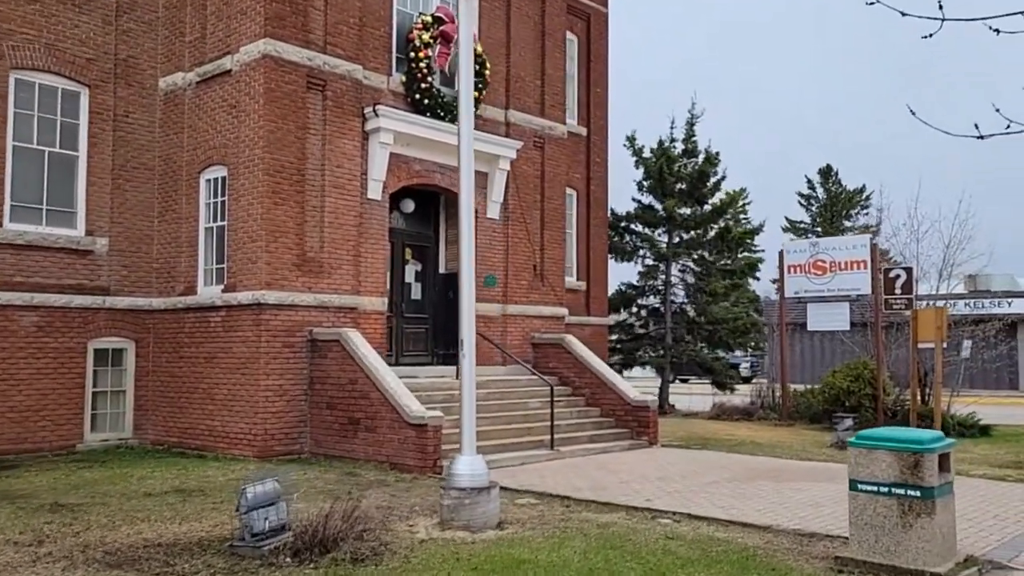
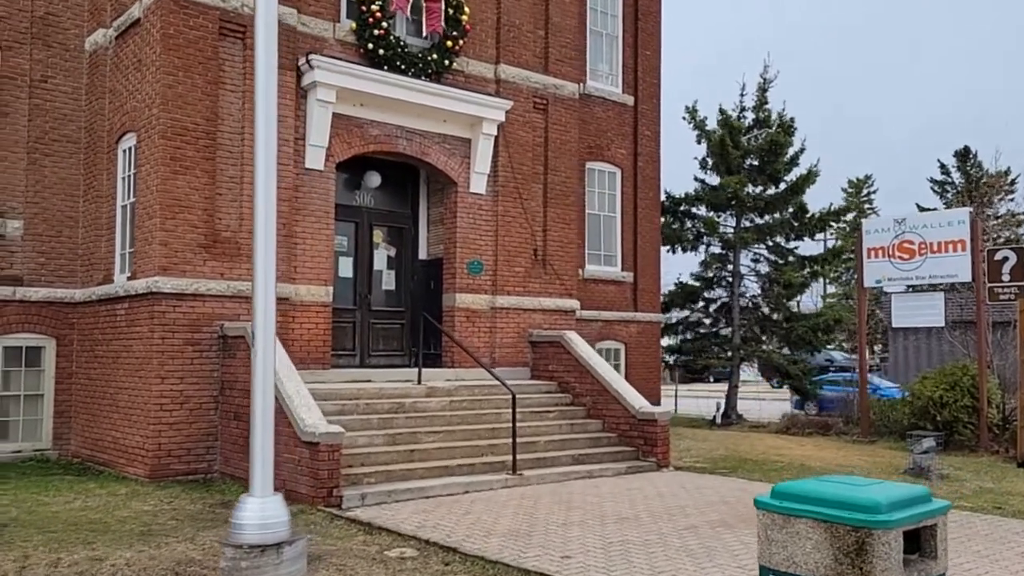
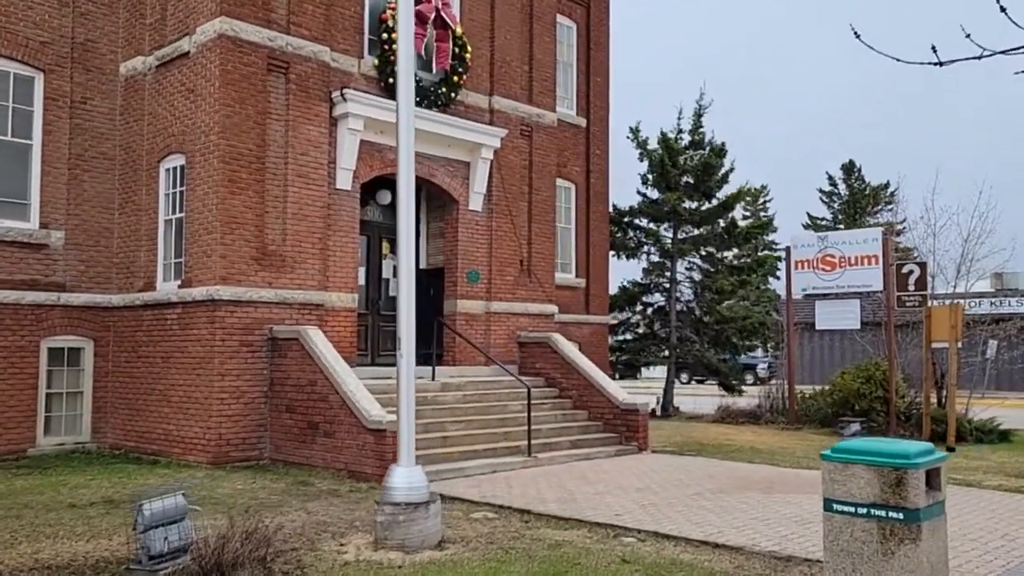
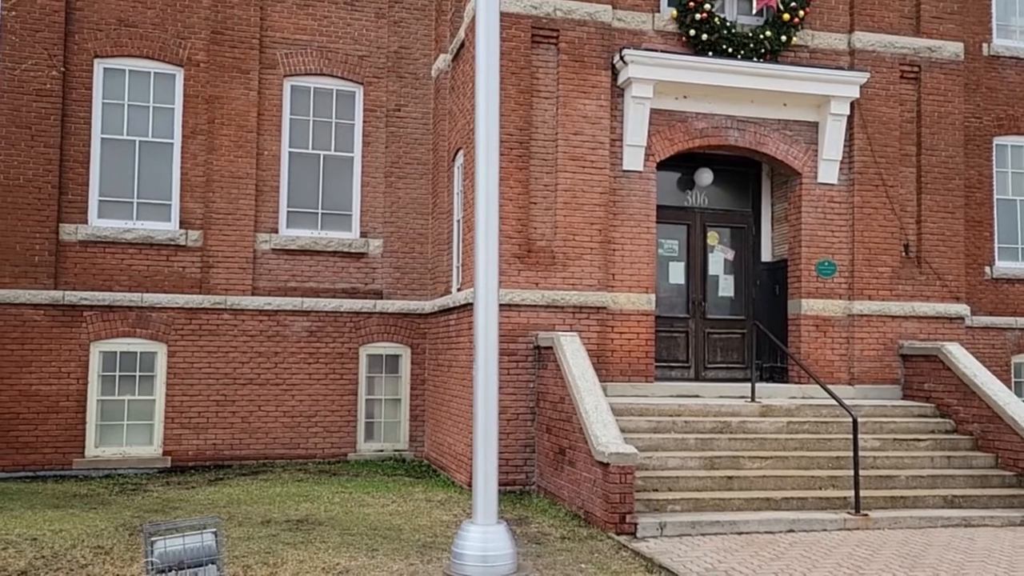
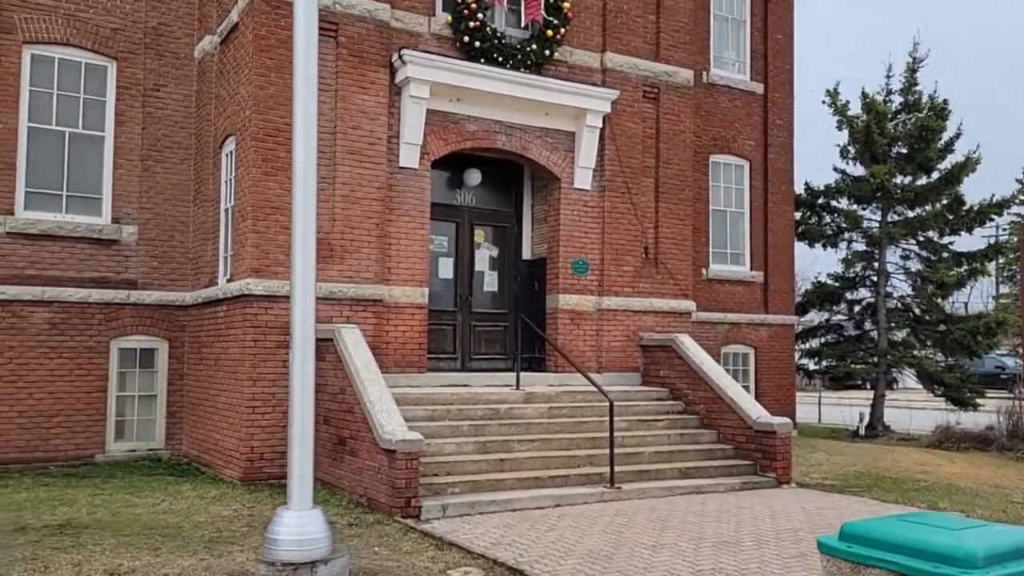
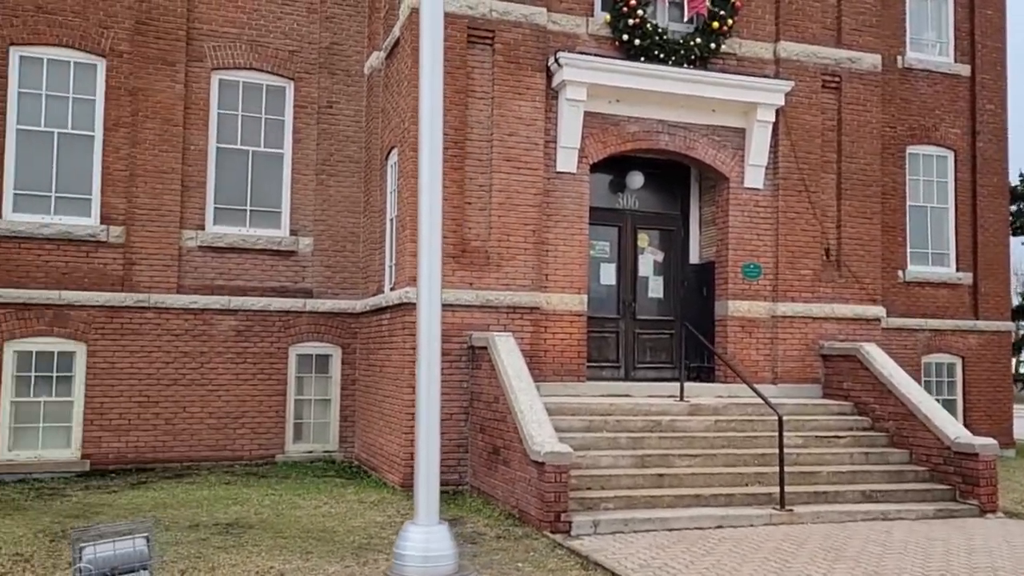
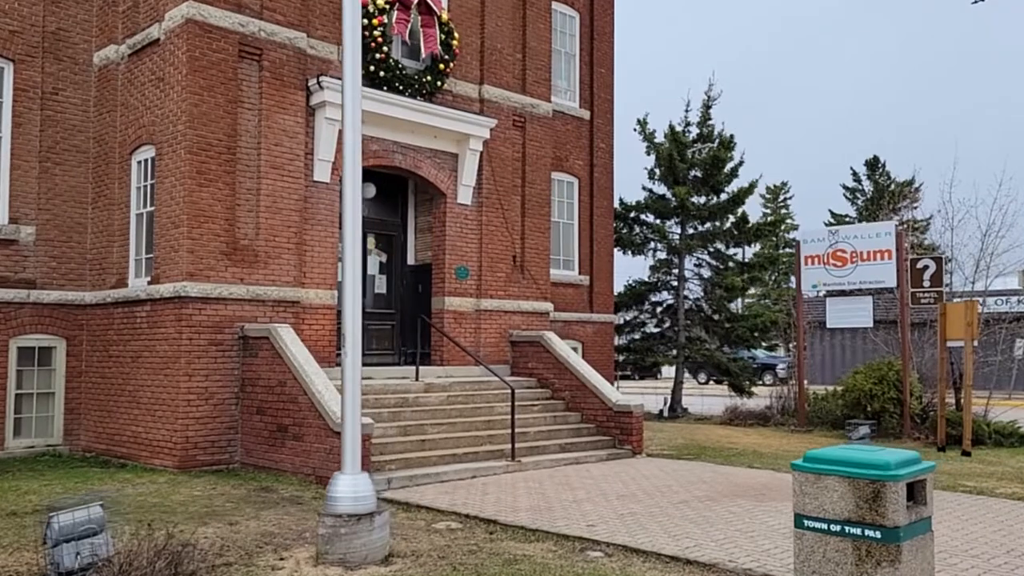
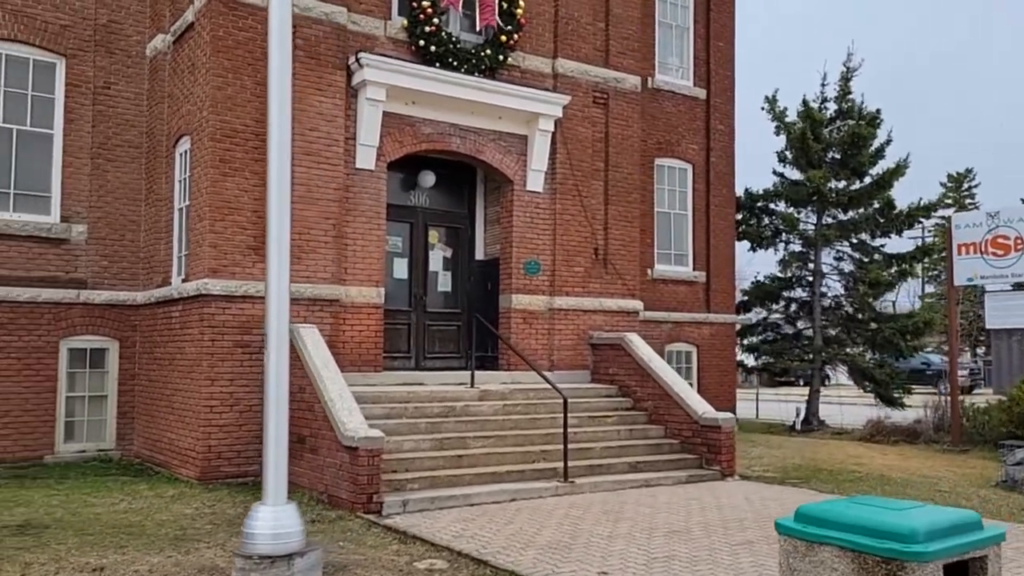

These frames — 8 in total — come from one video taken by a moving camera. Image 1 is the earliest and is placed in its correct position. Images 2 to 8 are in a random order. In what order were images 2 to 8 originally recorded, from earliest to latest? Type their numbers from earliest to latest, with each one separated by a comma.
3, 7, 2, 8, 5, 6, 4
